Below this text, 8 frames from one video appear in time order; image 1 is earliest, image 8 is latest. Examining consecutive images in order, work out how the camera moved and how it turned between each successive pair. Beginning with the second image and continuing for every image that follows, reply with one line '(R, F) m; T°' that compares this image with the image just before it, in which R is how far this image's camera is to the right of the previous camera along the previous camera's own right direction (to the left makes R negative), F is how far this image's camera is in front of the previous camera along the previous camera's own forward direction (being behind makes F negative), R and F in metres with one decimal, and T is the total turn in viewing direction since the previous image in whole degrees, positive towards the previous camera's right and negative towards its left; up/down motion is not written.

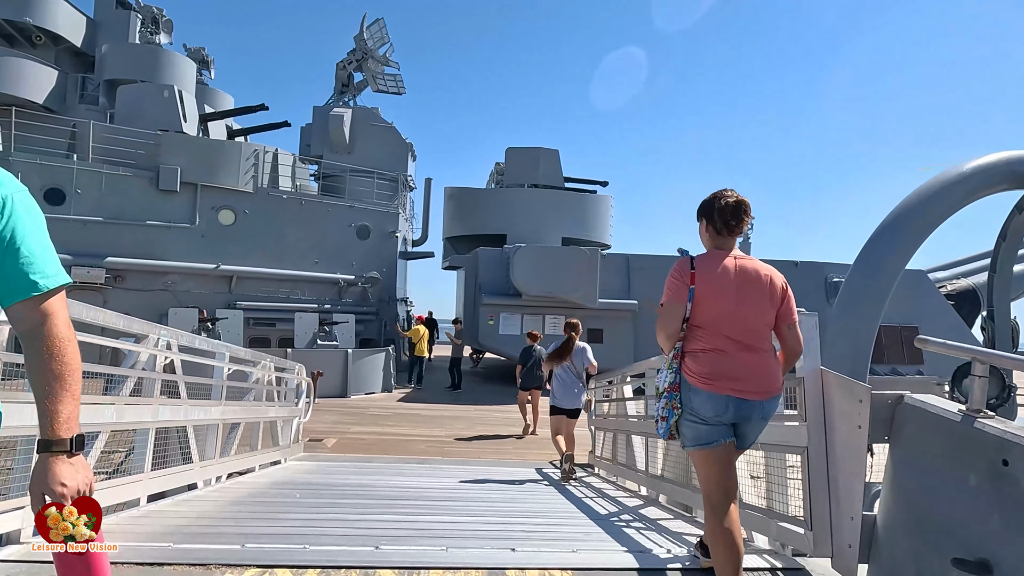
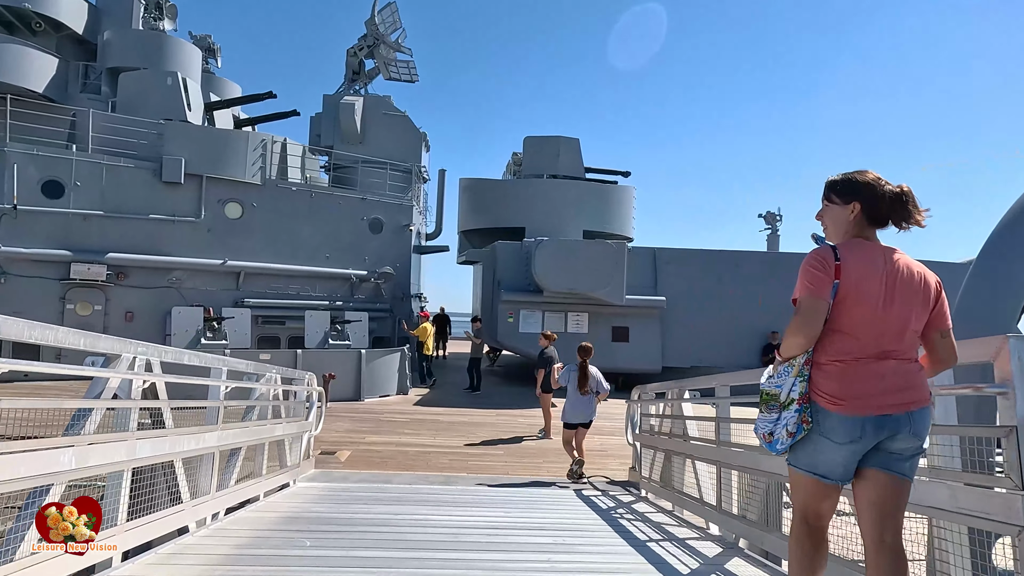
(-0.2, +0.6) m; -1°
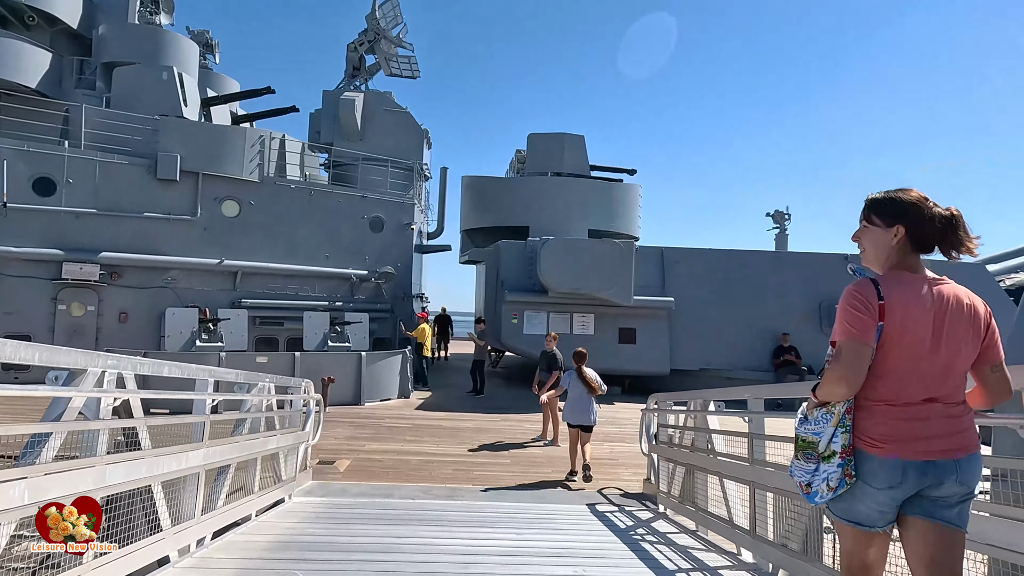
(-0.1, +0.3) m; 0°
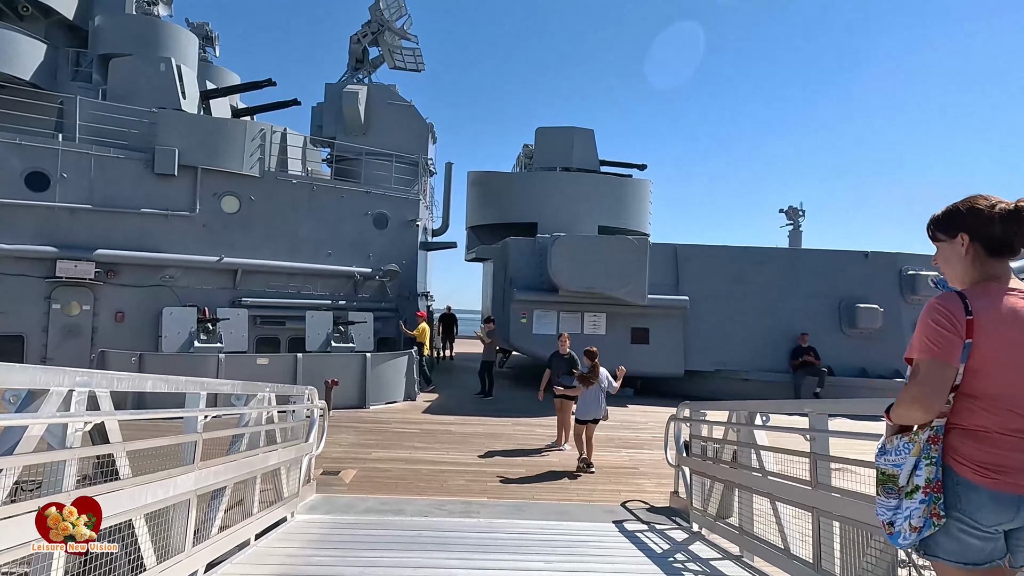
(-0.1, +0.4) m; 0°
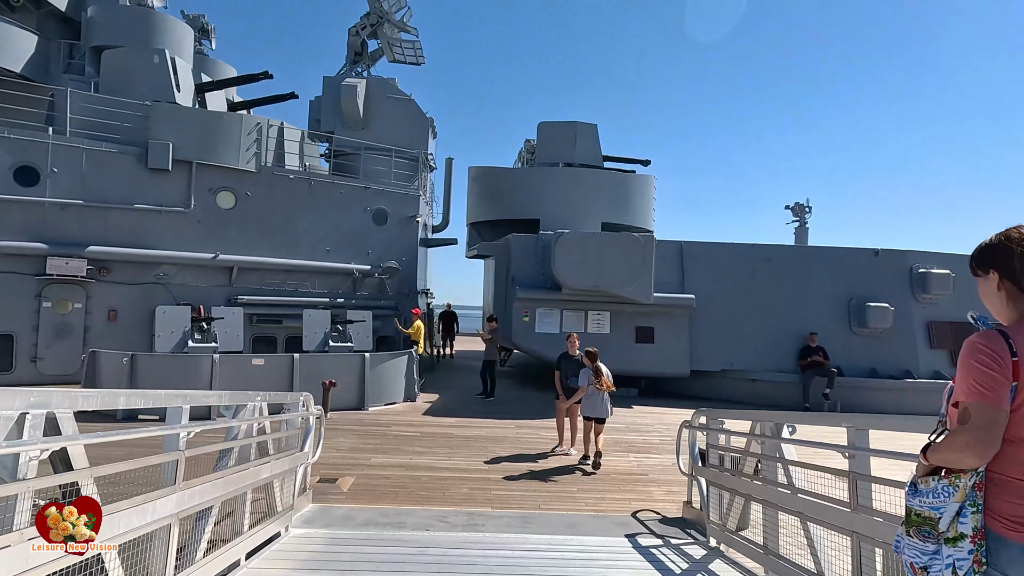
(0.0, +0.2) m; 0°
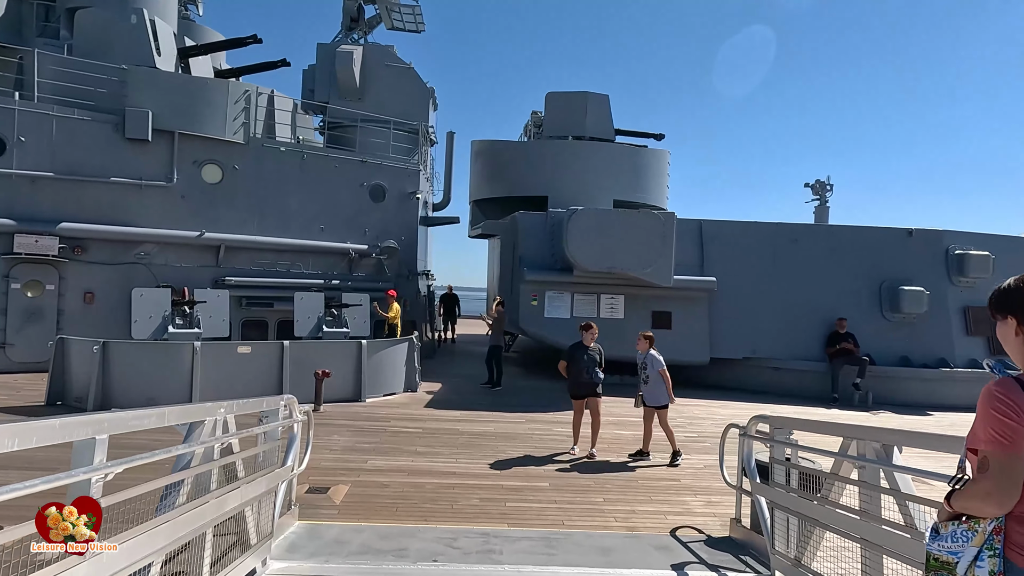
(-0.1, +0.7) m; 0°
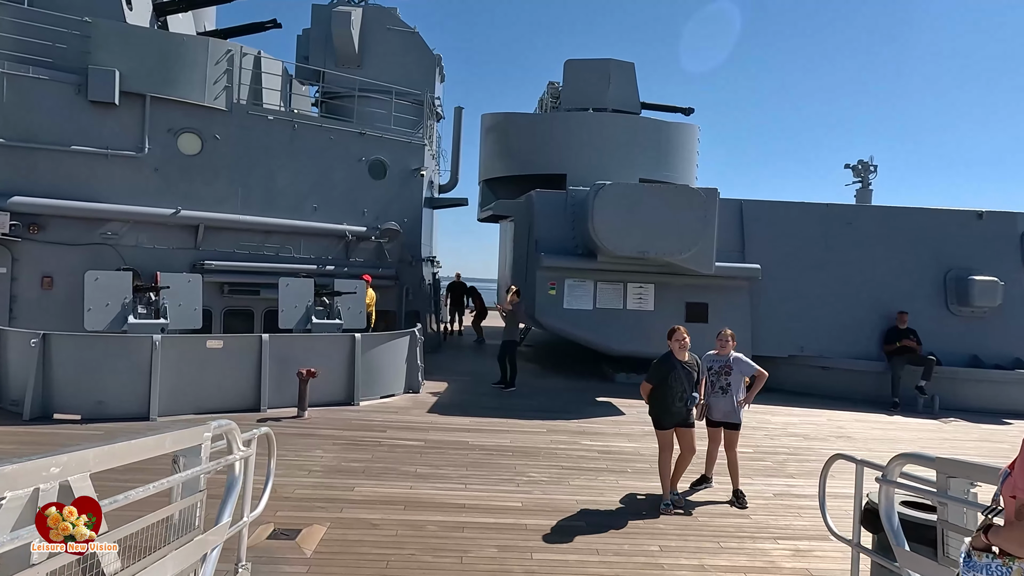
(-0.1, +1.2) m; -1°
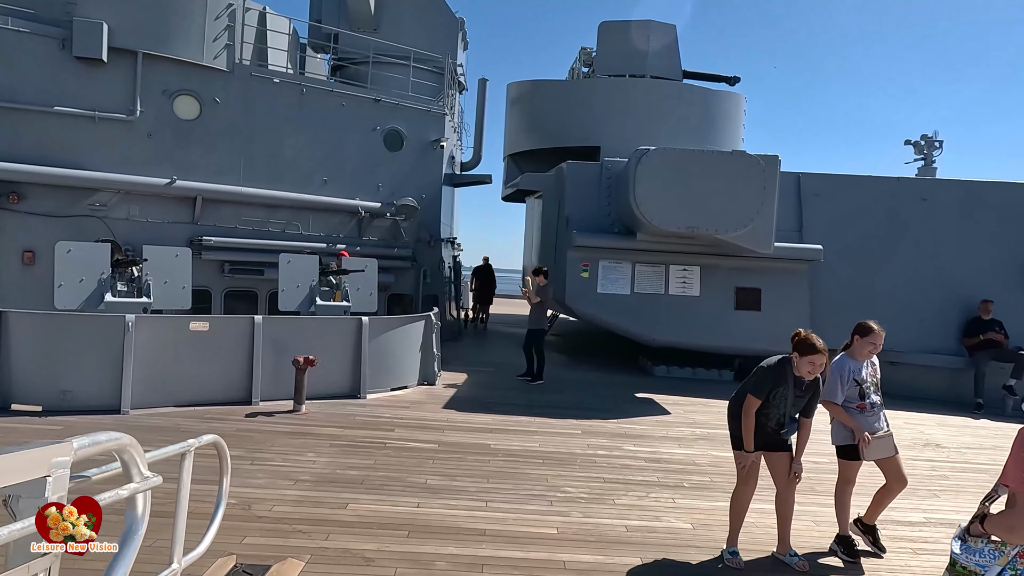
(-0.1, +0.9) m; -2°
